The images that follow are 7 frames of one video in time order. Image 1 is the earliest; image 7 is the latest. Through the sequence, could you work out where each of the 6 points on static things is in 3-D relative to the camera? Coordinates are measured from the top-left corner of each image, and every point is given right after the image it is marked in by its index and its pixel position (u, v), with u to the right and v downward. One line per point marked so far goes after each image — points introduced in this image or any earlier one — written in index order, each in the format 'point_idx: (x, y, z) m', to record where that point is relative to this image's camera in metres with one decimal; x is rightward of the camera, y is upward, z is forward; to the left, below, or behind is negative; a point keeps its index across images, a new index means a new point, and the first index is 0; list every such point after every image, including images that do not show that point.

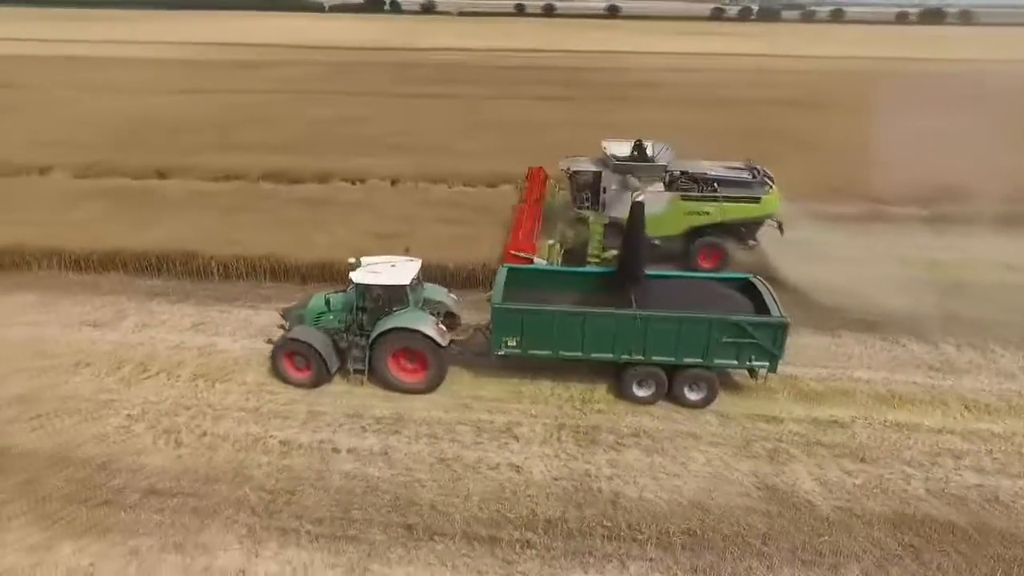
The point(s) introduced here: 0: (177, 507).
0: (-4.9, -3.2, +9.0) m
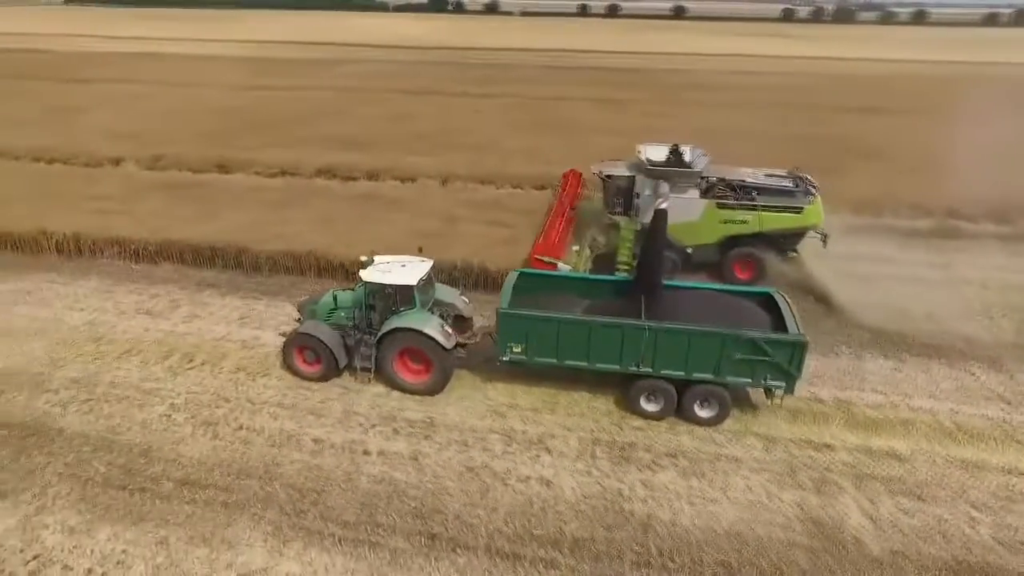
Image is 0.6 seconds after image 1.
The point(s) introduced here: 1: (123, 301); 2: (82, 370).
0: (-4.5, -3.2, +9.2) m
1: (-9.4, -0.3, +14.9) m
2: (-8.6, -1.6, +12.3) m
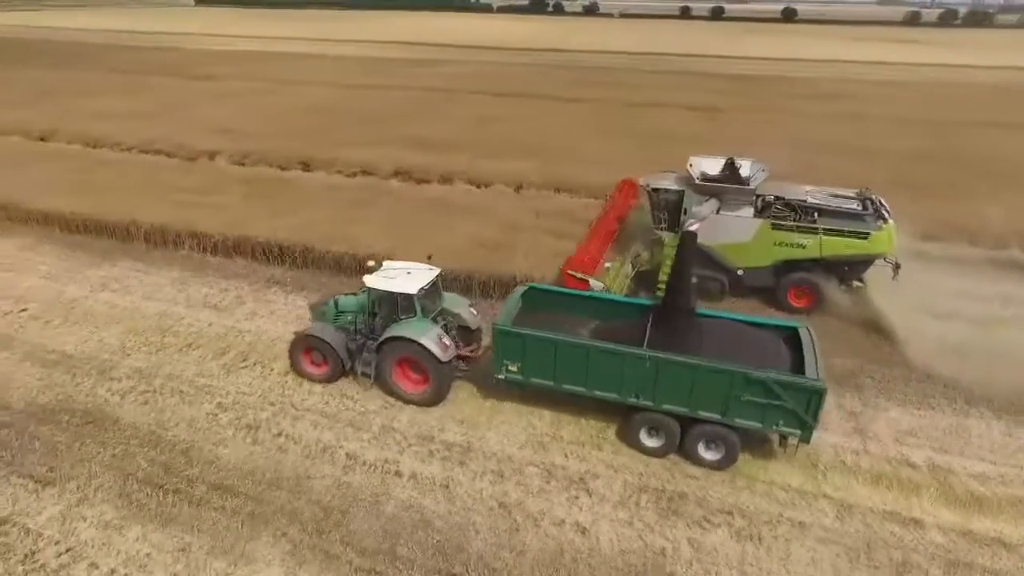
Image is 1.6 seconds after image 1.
0: (-4.1, -3.3, +9.1) m
1: (-8.0, -0.1, +15.4) m
2: (-7.5, -1.5, +12.7) m
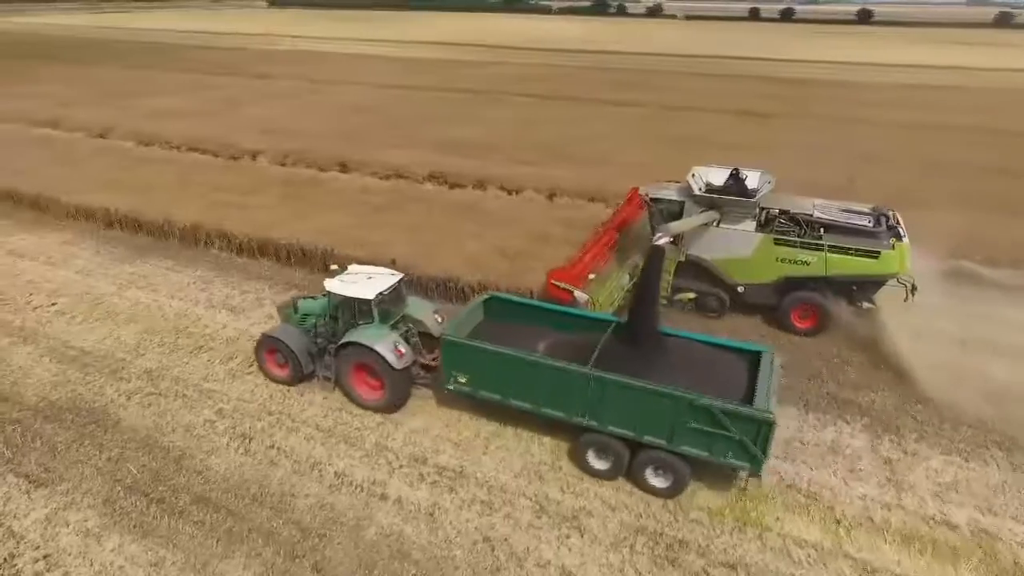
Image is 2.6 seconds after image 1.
0: (-4.3, -3.4, +8.9) m
1: (-7.5, -0.2, +15.5) m
2: (-7.4, -1.5, +12.8) m
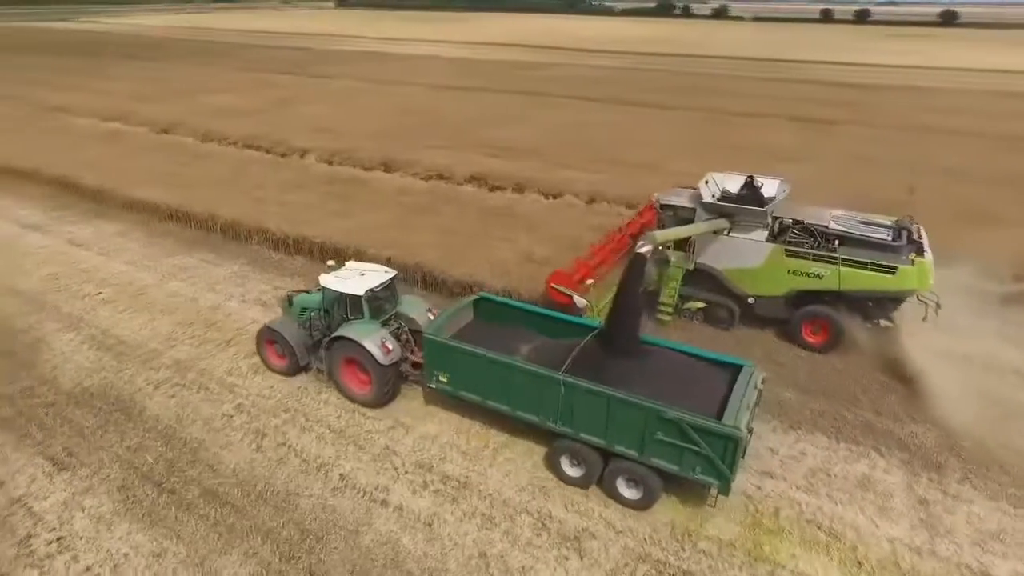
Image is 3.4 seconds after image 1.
0: (-4.3, -3.4, +9.0) m
1: (-6.8, 0.0, +15.9) m
2: (-7.0, -1.4, +13.1) m
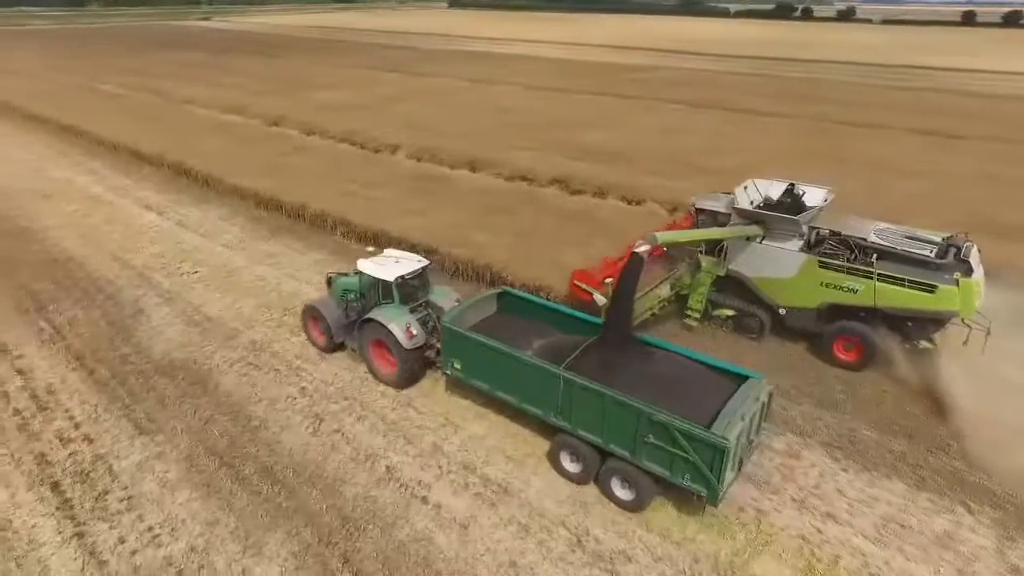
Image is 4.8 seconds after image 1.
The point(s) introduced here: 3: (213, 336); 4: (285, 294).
0: (-3.7, -3.2, +9.4) m
1: (-5.0, +0.3, +16.6) m
2: (-5.6, -1.0, +13.9) m
3: (-6.7, -1.1, +13.8) m
4: (-5.8, -0.1, +15.7) m
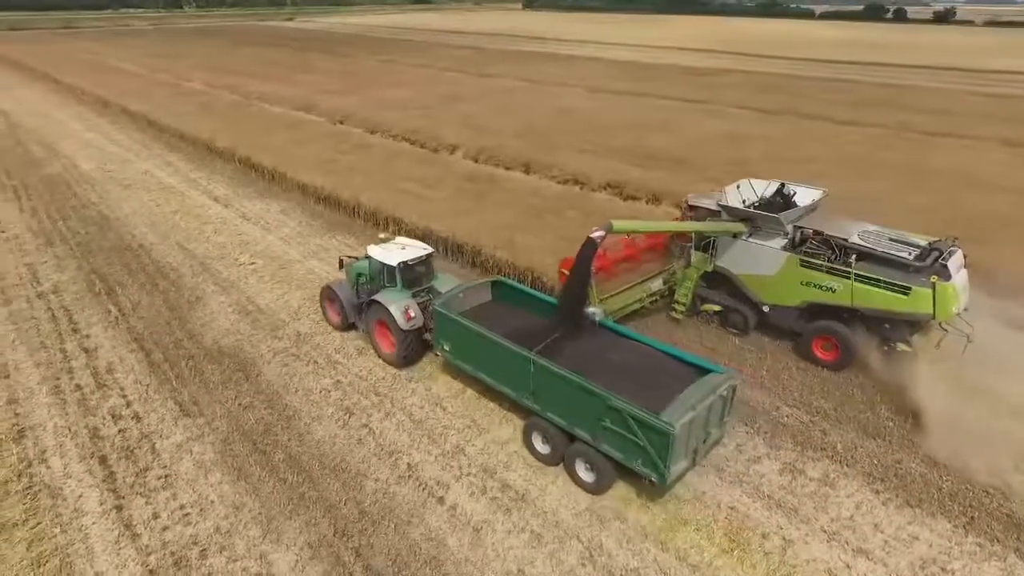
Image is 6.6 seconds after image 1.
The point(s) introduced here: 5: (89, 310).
0: (-3.4, -3.1, +9.7) m
1: (-3.8, +0.4, +17.0) m
2: (-4.8, -0.9, +14.4) m
3: (-5.9, -0.9, +14.4) m
4: (-4.8, 0.0, +16.2) m
5: (-10.5, -0.6, +15.2) m
